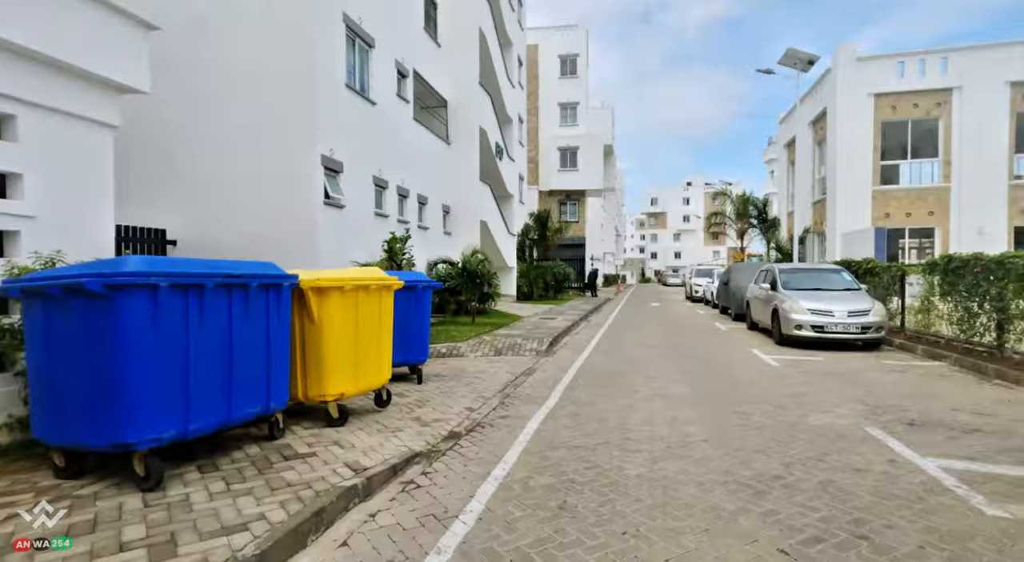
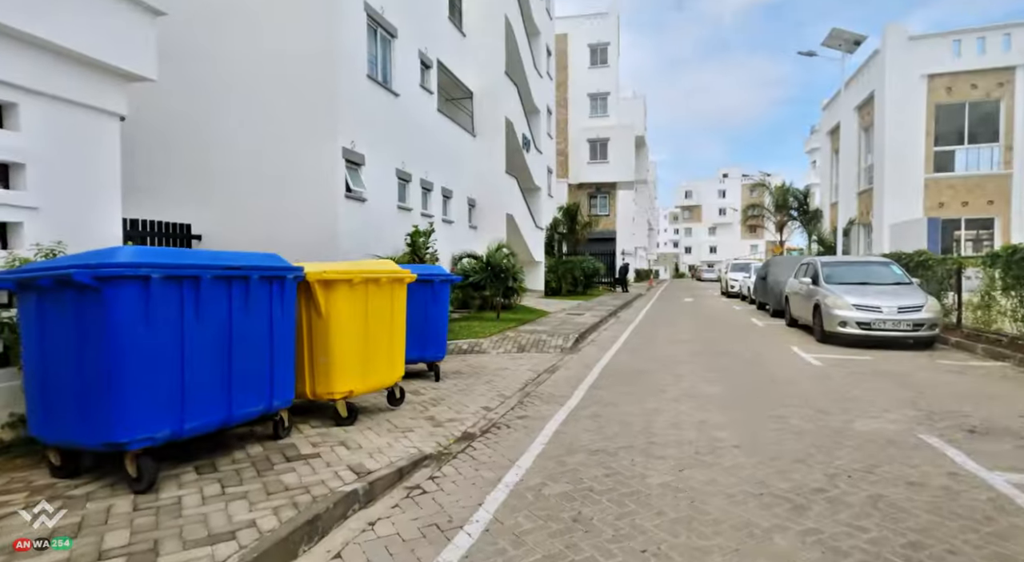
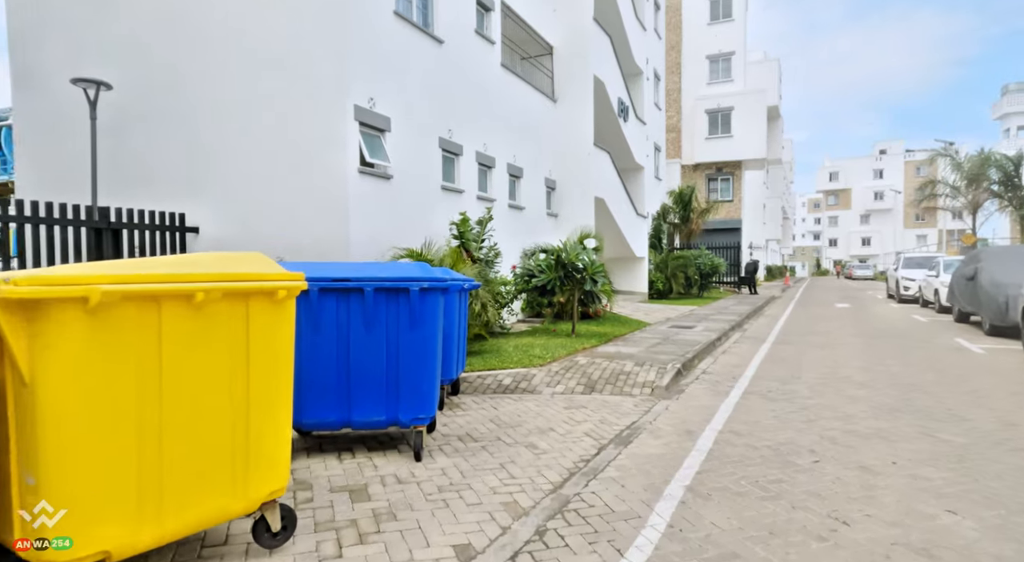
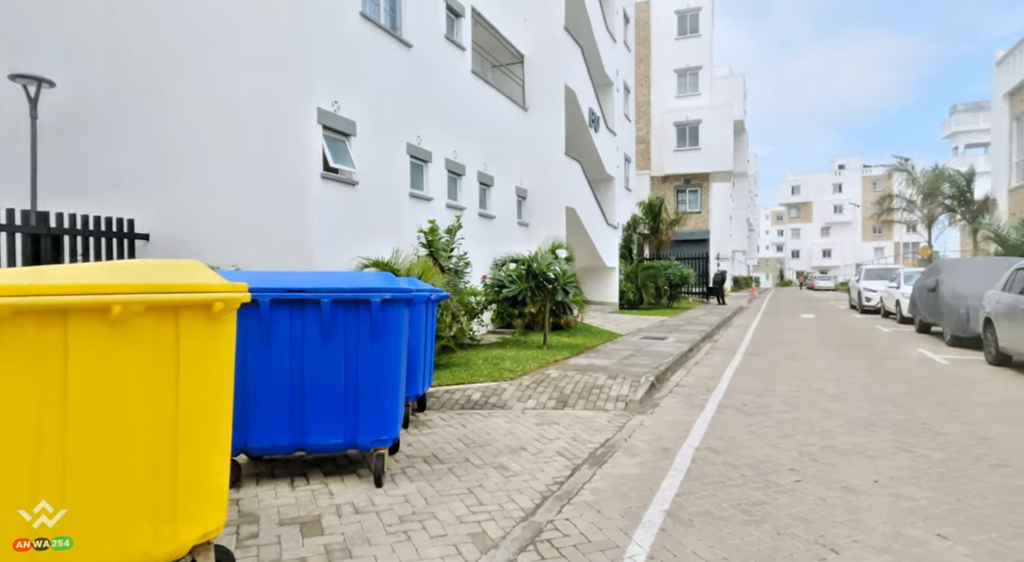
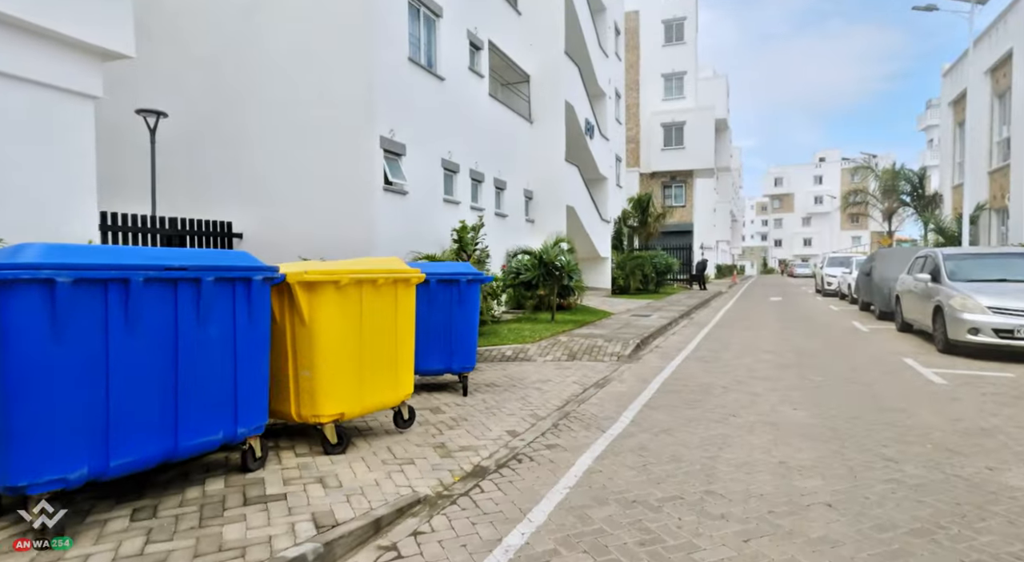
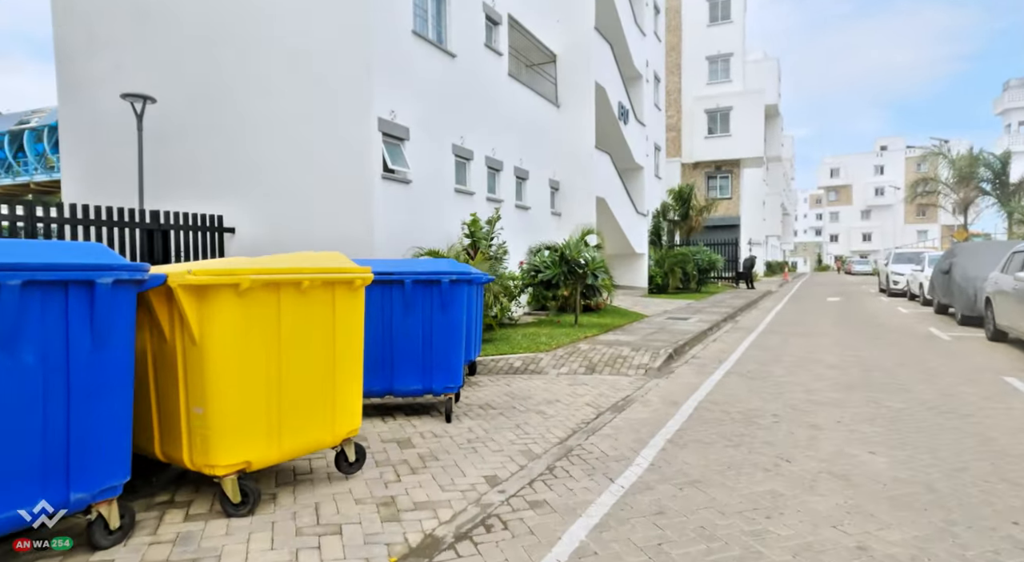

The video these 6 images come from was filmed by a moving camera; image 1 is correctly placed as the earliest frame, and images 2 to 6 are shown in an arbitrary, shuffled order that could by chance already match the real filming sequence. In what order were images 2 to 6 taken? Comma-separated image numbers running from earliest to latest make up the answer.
2, 5, 6, 3, 4
